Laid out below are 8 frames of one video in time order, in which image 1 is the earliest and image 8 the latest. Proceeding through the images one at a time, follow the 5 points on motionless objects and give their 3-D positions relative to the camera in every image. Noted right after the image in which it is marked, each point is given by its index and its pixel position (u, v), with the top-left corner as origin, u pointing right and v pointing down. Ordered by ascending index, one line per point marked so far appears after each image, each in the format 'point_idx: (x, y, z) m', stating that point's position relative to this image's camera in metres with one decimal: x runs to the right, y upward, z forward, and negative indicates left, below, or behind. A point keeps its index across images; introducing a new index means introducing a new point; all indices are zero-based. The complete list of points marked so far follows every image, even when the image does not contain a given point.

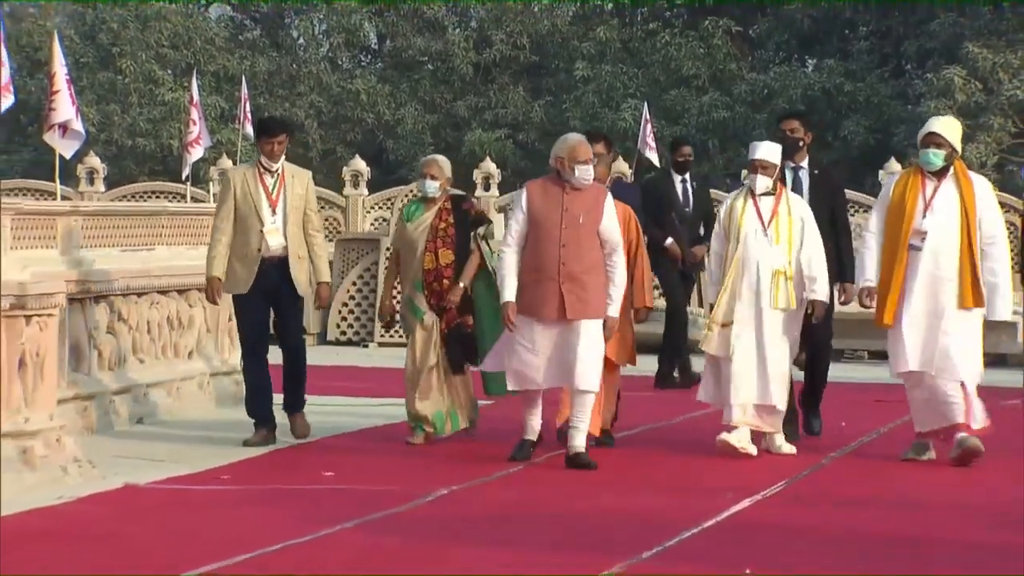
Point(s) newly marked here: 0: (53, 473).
0: (-1.8, -0.9, +6.6) m
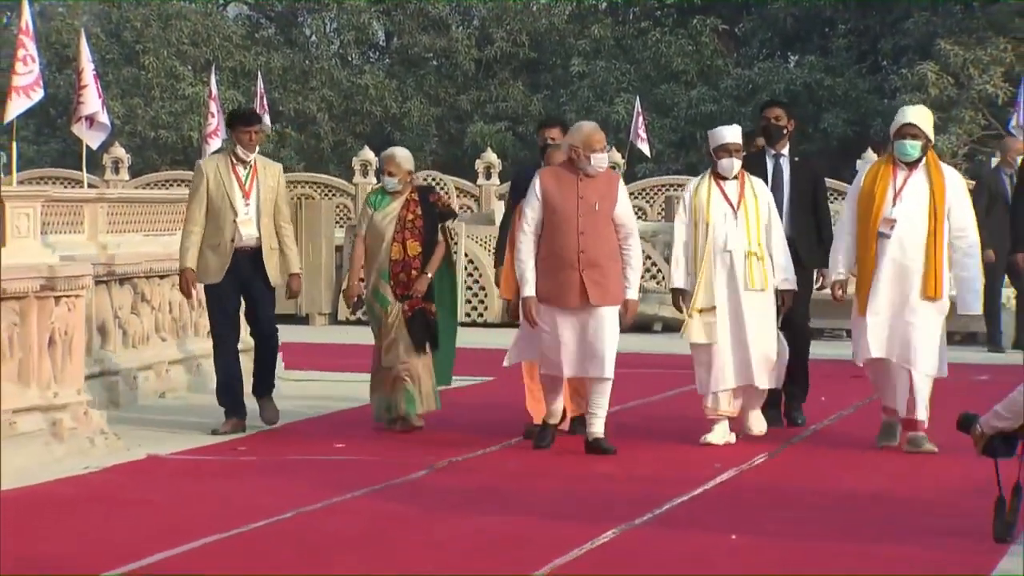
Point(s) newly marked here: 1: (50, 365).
0: (-1.9, -0.8, +7.6) m
1: (-2.2, -0.4, +8.1) m
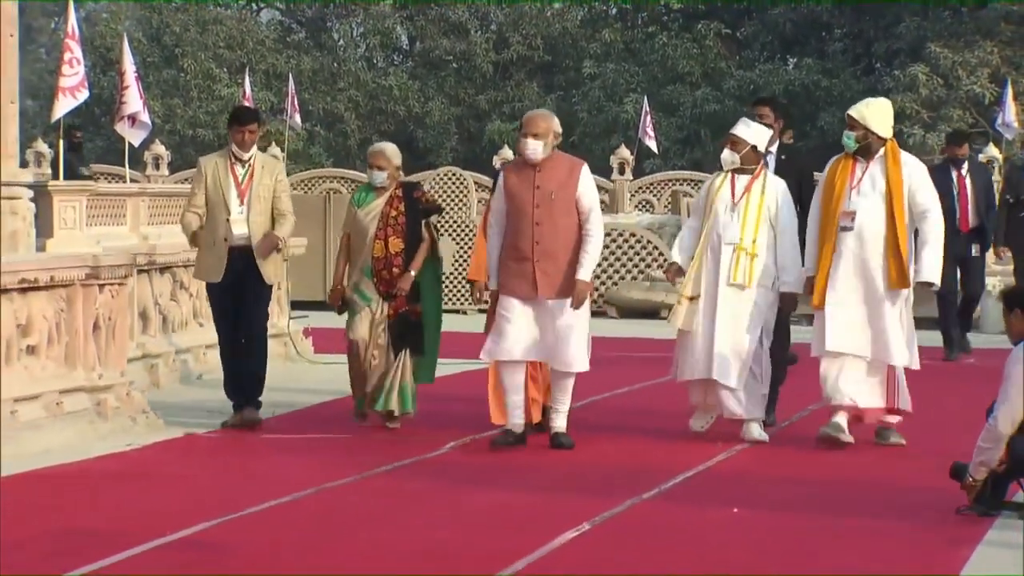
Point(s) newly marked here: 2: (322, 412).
0: (-1.9, -0.7, +8.7) m
1: (-2.2, -0.3, +9.2) m
2: (-1.1, -0.7, +10.0) m
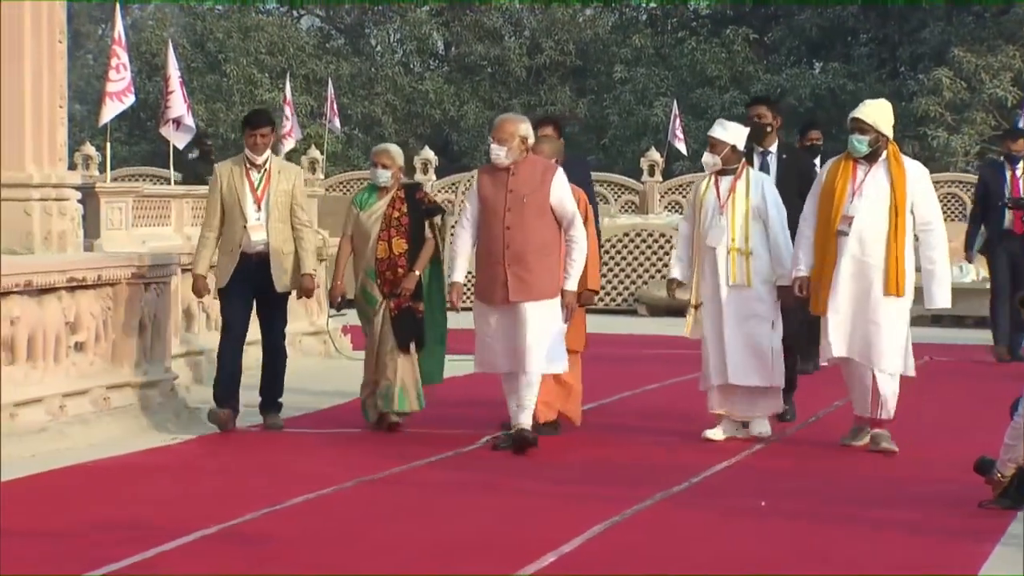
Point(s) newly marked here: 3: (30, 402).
0: (-1.8, -0.7, +9.2) m
1: (-2.1, -0.3, +9.7) m
2: (-1.0, -0.7, +10.5) m
3: (-2.1, -0.5, +7.5) m
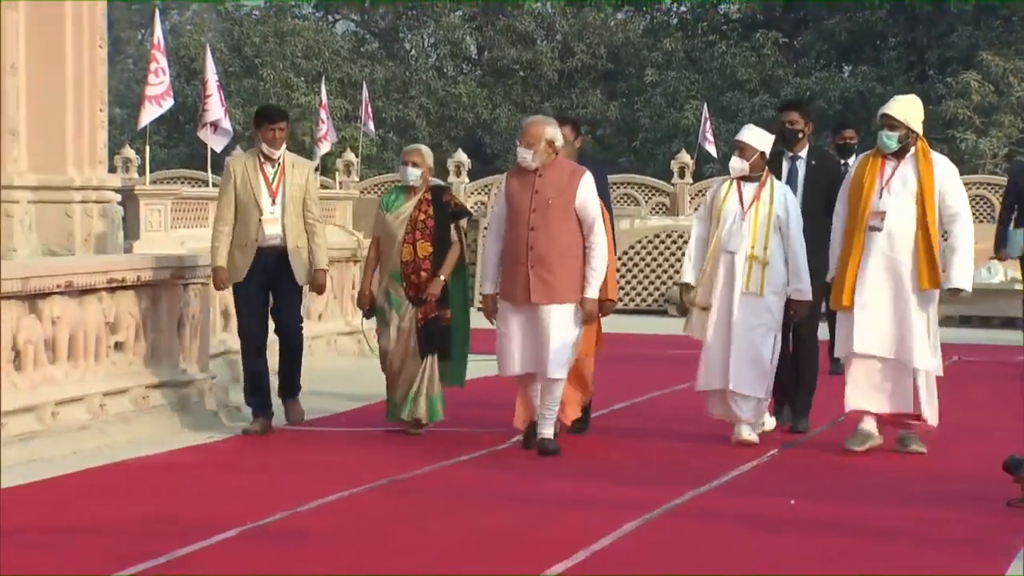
0: (-1.7, -0.7, +9.5) m
1: (-1.9, -0.3, +10.0) m
2: (-0.8, -0.7, +10.8) m
3: (-2.0, -0.5, +7.8) m
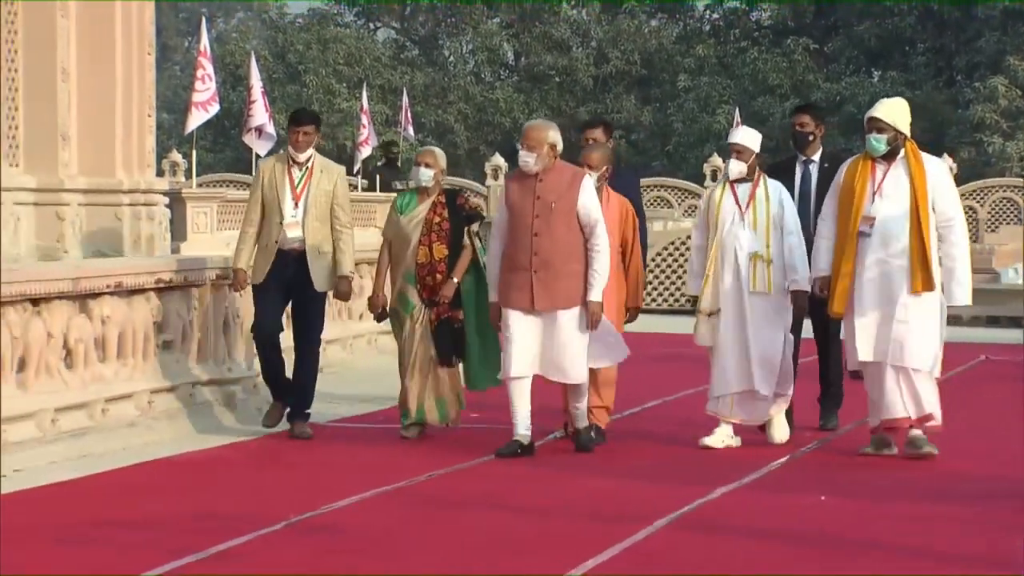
0: (-1.5, -0.7, +9.9) m
1: (-1.7, -0.3, +10.5) m
2: (-0.6, -0.7, +11.2) m
3: (-1.9, -0.5, +8.3) m
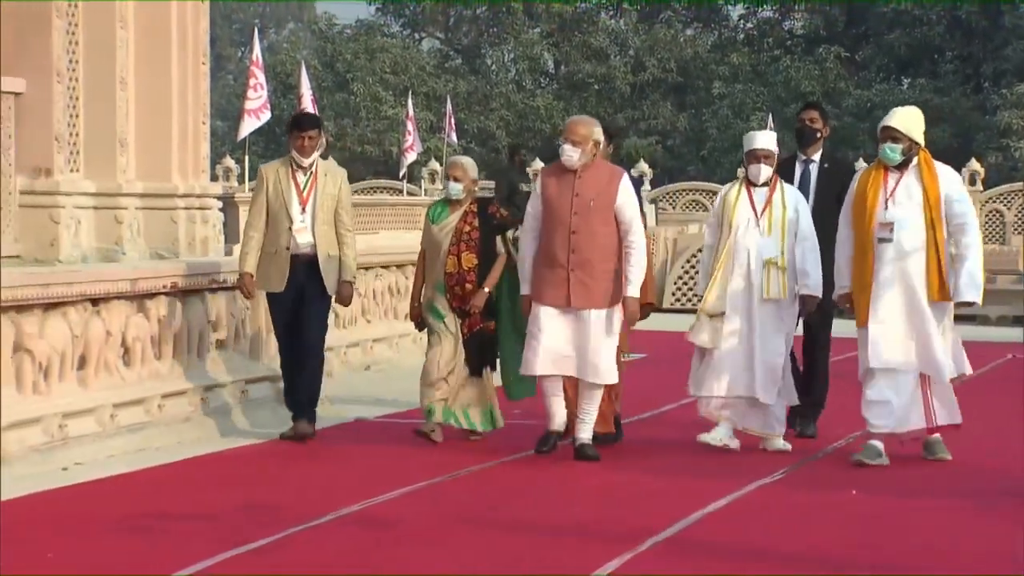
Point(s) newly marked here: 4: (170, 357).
0: (-1.4, -0.6, +10.6) m
1: (-1.5, -0.3, +11.2) m
2: (-0.4, -0.6, +11.9) m
3: (-1.7, -0.5, +9.0) m
4: (-1.8, -0.3, +9.2) m
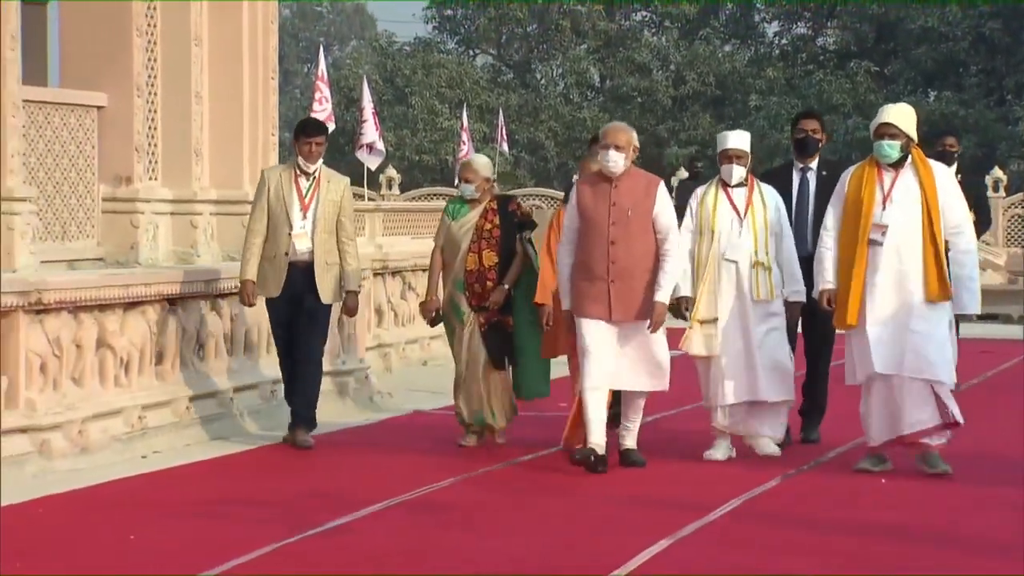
0: (-1.1, -0.6, +11.9) m
1: (-1.3, -0.3, +12.5) m
2: (-0.1, -0.6, +13.1) m
3: (-1.6, -0.5, +10.3) m
4: (-1.7, -0.3, +10.5) m
